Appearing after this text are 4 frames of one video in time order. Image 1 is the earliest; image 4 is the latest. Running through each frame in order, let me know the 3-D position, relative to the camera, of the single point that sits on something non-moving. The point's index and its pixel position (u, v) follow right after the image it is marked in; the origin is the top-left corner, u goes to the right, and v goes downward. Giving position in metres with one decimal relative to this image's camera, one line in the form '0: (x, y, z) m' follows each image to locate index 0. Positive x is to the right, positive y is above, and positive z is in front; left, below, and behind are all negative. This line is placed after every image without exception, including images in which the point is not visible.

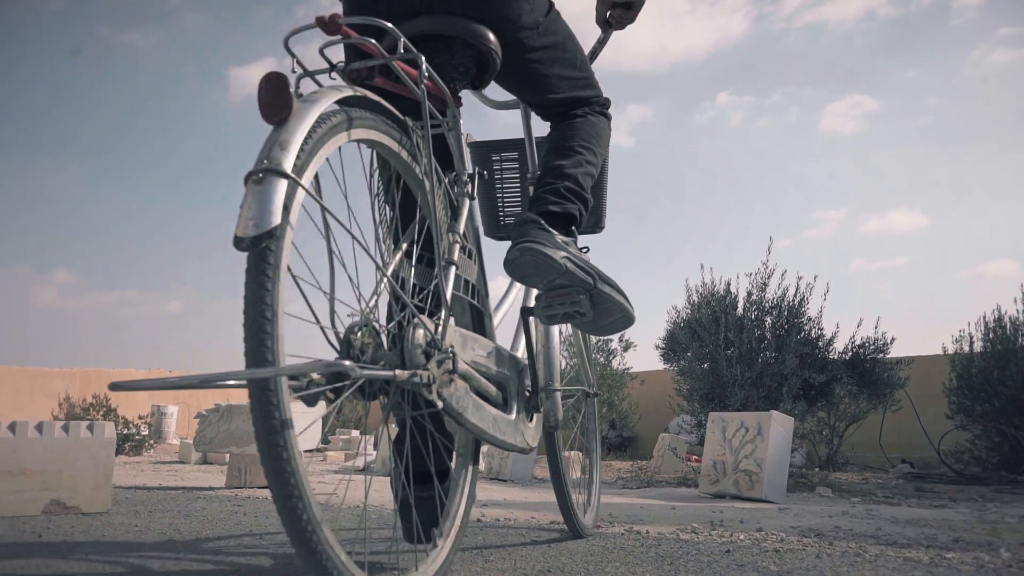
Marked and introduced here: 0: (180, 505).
0: (-1.8, -1.2, +4.0) m
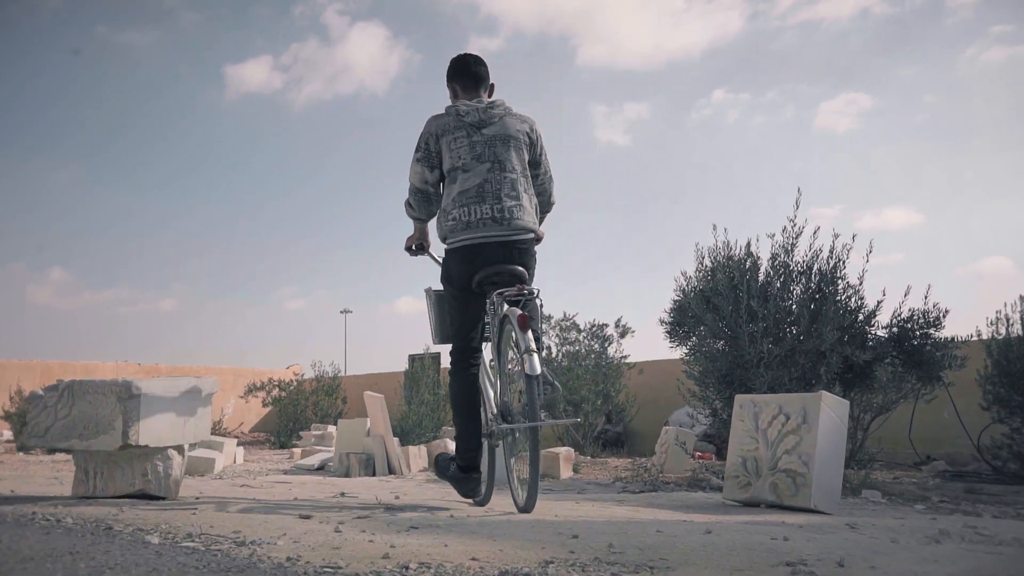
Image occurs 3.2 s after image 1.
0: (-2.0, -0.8, +2.4) m
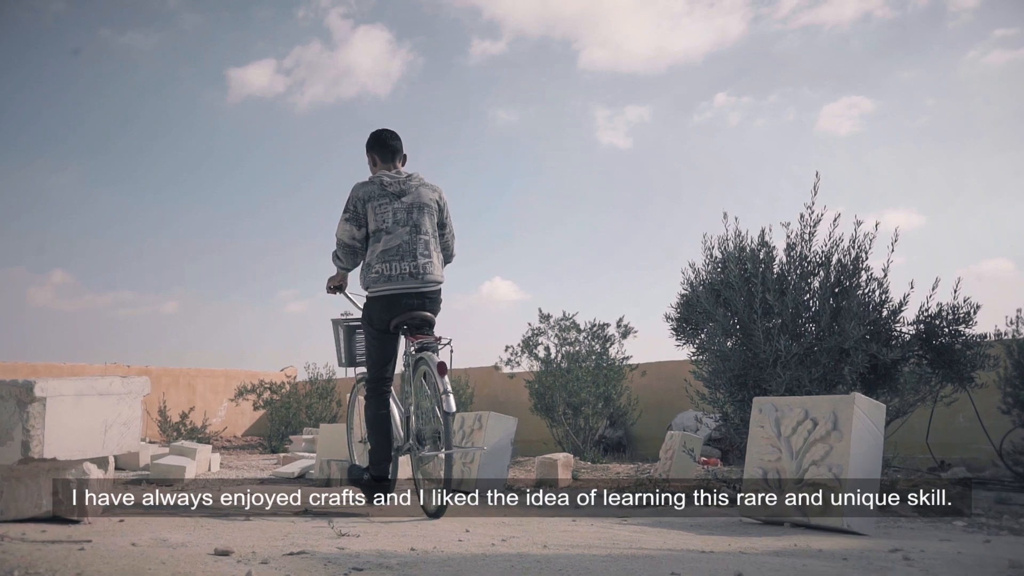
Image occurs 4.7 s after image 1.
0: (-2.0, -0.7, +1.8) m
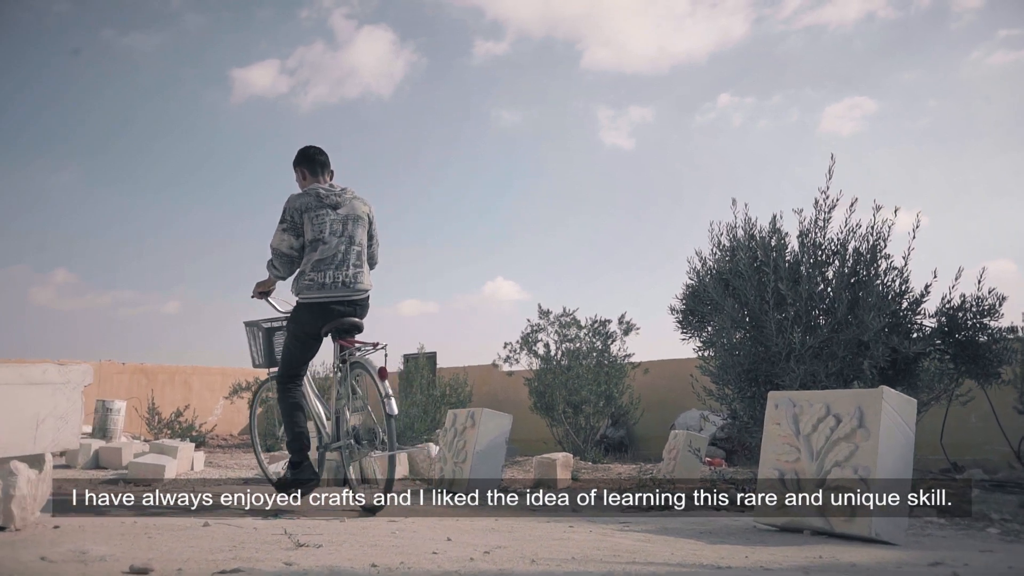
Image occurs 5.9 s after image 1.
0: (-2.1, -0.6, +1.4) m
